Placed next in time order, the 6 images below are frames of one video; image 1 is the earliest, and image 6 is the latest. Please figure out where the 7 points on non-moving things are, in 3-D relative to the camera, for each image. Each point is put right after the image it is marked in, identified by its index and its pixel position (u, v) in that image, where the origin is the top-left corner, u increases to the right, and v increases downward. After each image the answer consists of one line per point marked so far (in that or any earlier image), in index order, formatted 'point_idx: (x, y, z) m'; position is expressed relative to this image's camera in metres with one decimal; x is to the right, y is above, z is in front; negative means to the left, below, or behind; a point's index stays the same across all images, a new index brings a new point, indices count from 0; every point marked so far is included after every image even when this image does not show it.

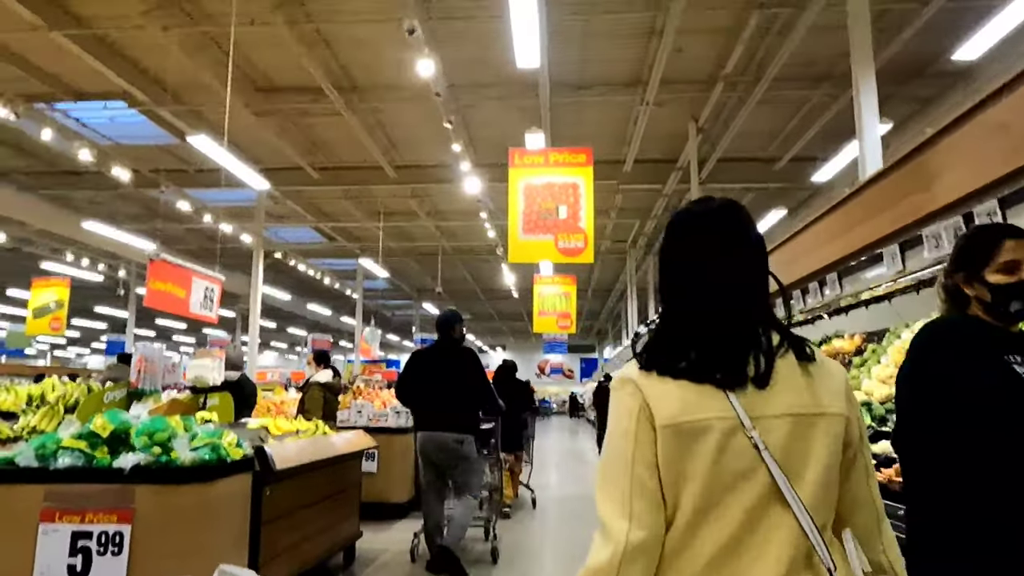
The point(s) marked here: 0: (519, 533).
0: (+0.1, -2.4, +7.3) m
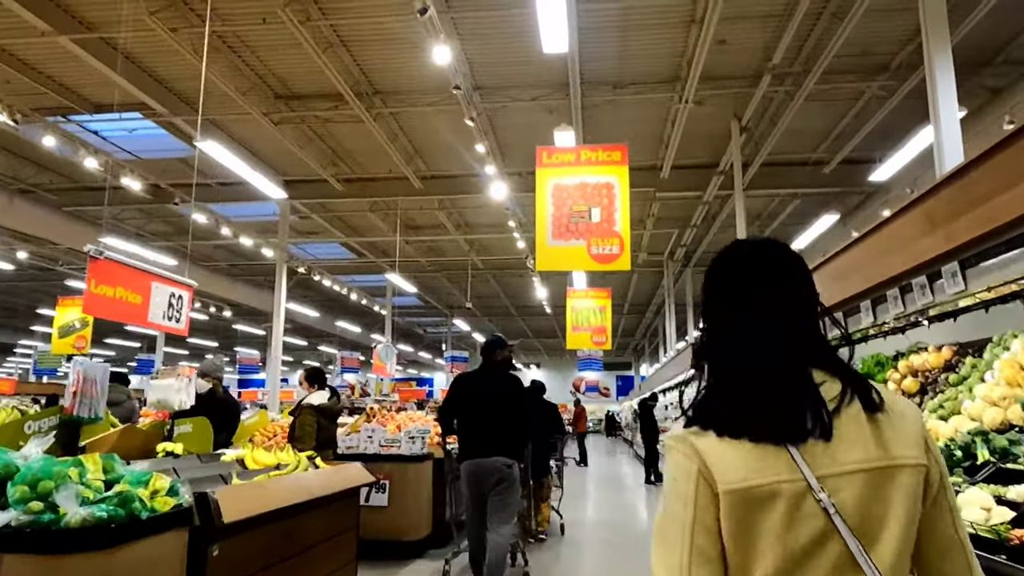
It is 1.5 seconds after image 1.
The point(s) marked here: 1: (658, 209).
0: (+0.3, -2.5, +6.6) m
1: (+2.7, +1.4, +13.3) m
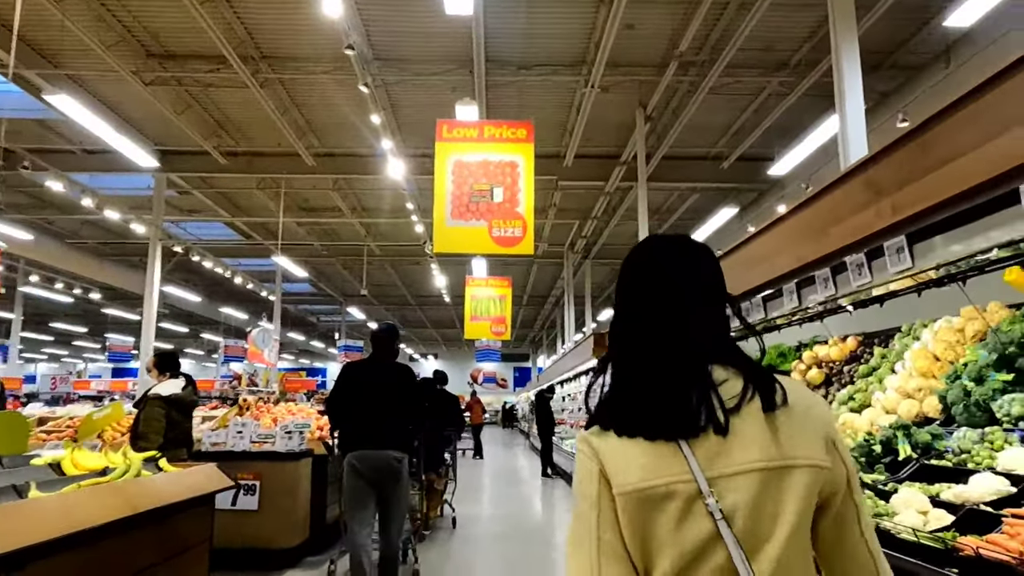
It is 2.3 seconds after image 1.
0: (-0.6, -2.3, +6.3) m
1: (+0.9, +1.6, +13.1) m
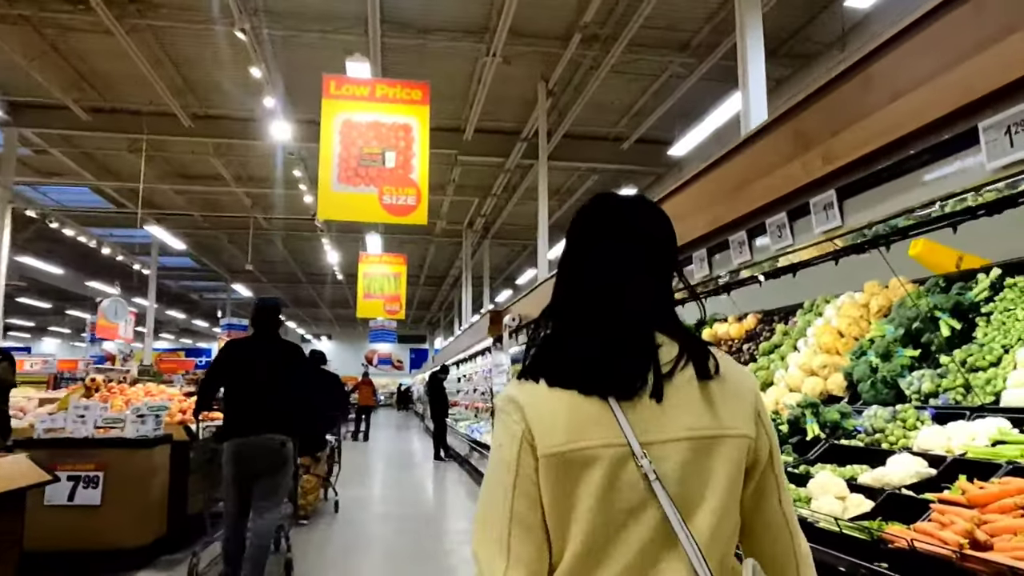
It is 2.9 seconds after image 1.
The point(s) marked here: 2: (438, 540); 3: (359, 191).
0: (-1.5, -2.1, +5.8) m
1: (-0.9, +2.0, +12.8) m
2: (-0.6, -2.1, +6.1) m
3: (-1.1, +0.7, +5.2) m
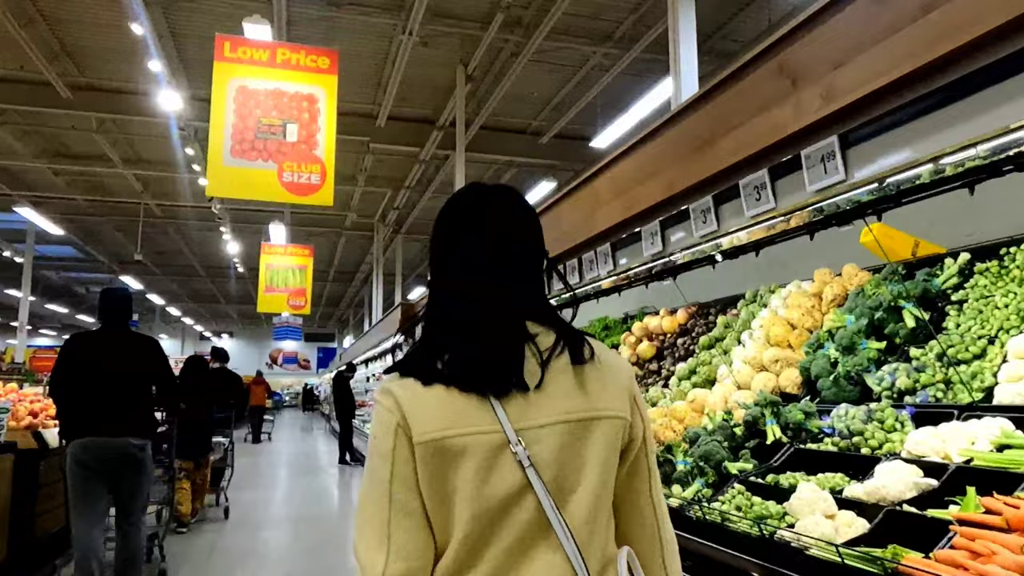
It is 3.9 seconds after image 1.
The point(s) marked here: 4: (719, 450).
0: (-2.2, -2.0, +5.2) m
1: (-2.4, +2.1, +12.2) m
2: (-1.3, -2.0, +5.6) m
3: (-1.7, +0.8, +4.7) m
4: (+0.6, -0.4, +2.0) m
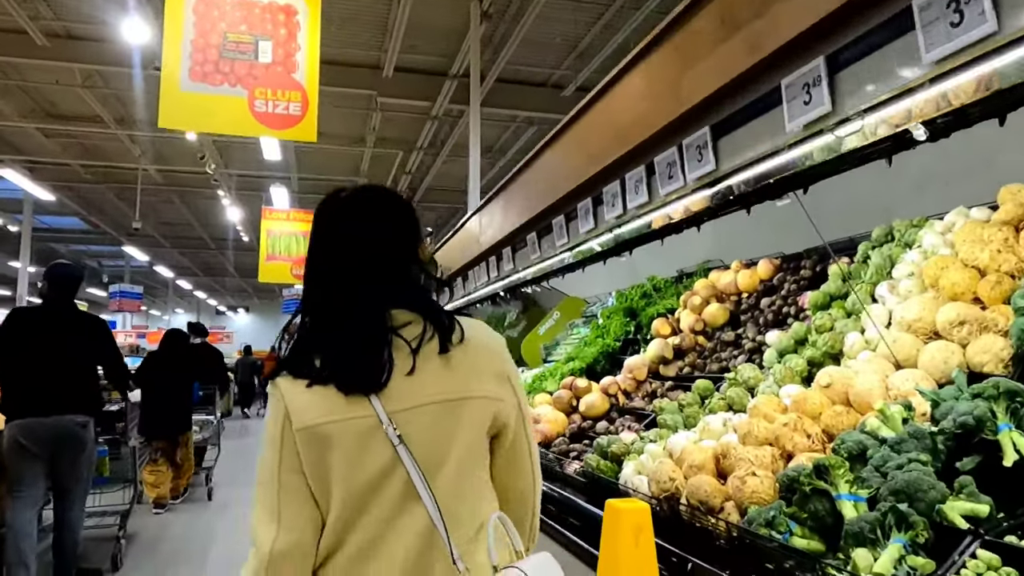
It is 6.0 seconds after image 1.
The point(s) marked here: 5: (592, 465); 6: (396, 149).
0: (-2.0, -1.8, +4.5) m
1: (-2.1, +2.6, +11.3) m
2: (-1.2, -1.8, +4.8) m
3: (-1.5, +1.0, +3.8) m
4: (+0.6, -0.3, +1.1) m
5: (+0.2, -0.5, +1.9) m
6: (-2.0, +2.4, +12.5) m
